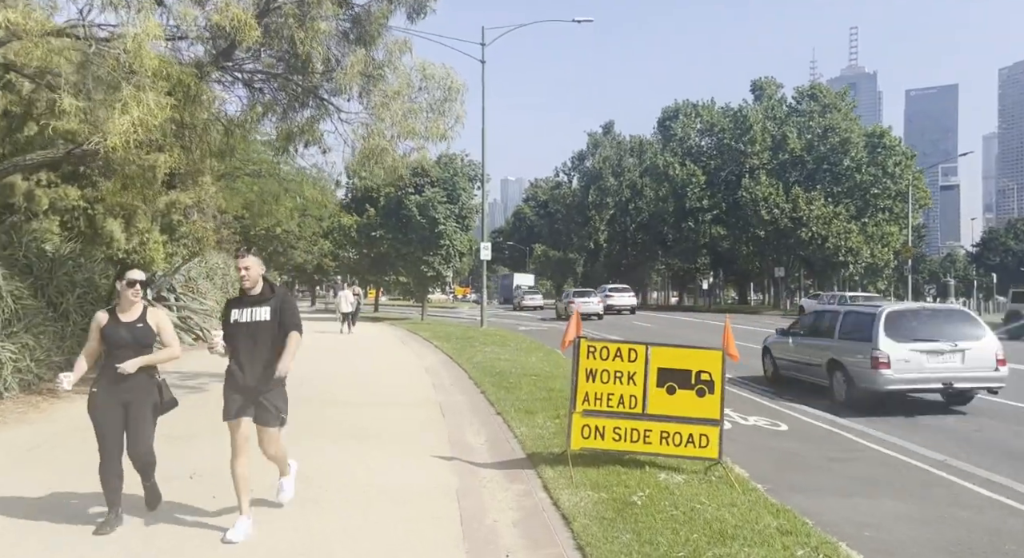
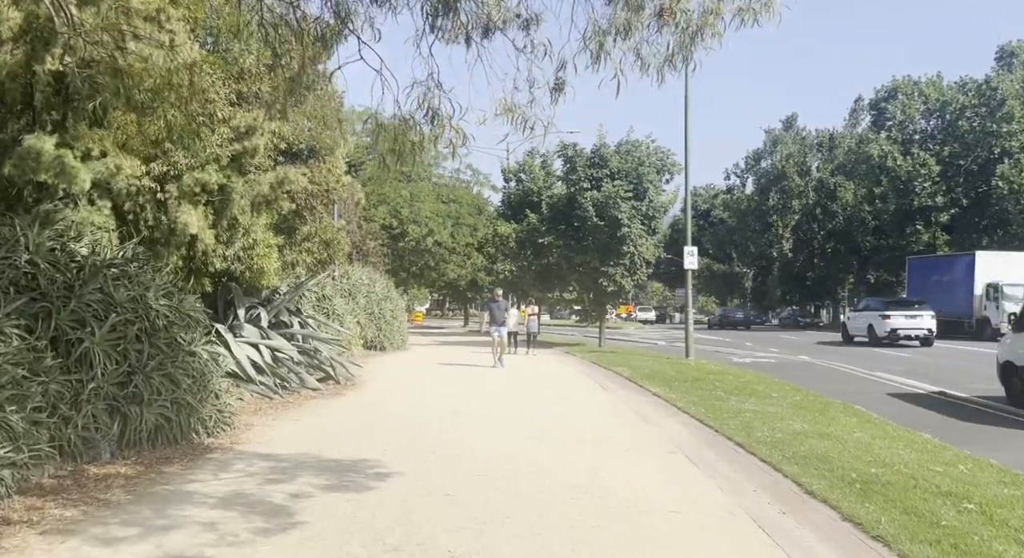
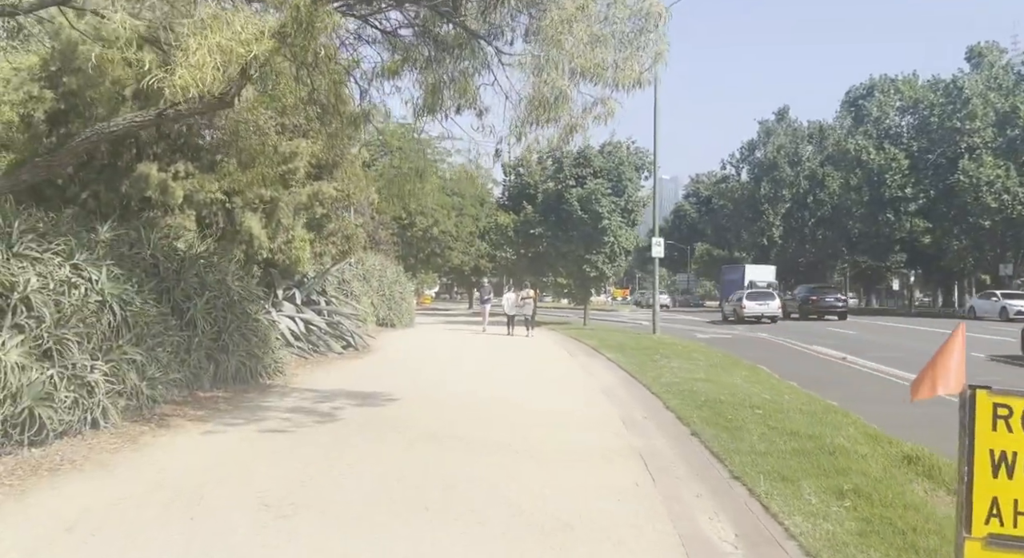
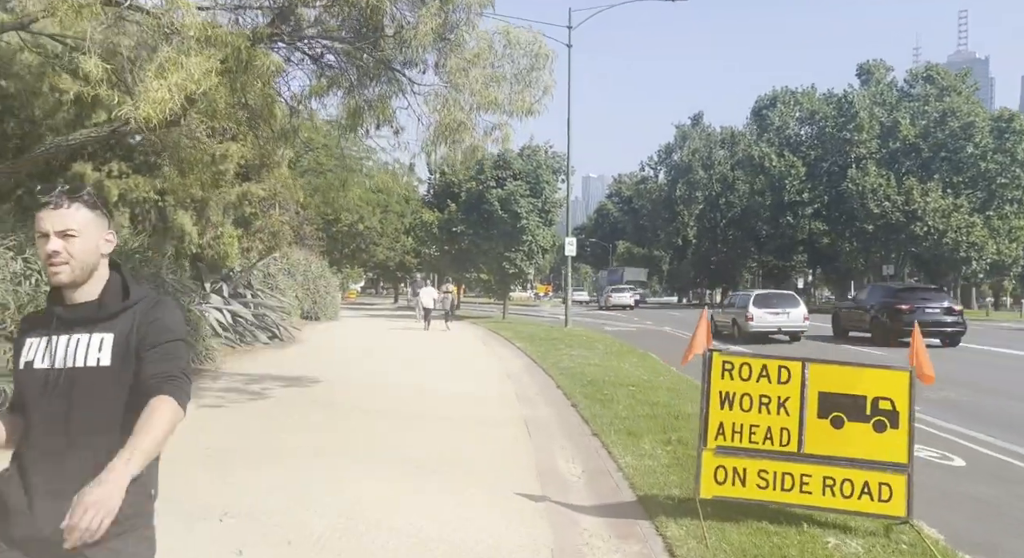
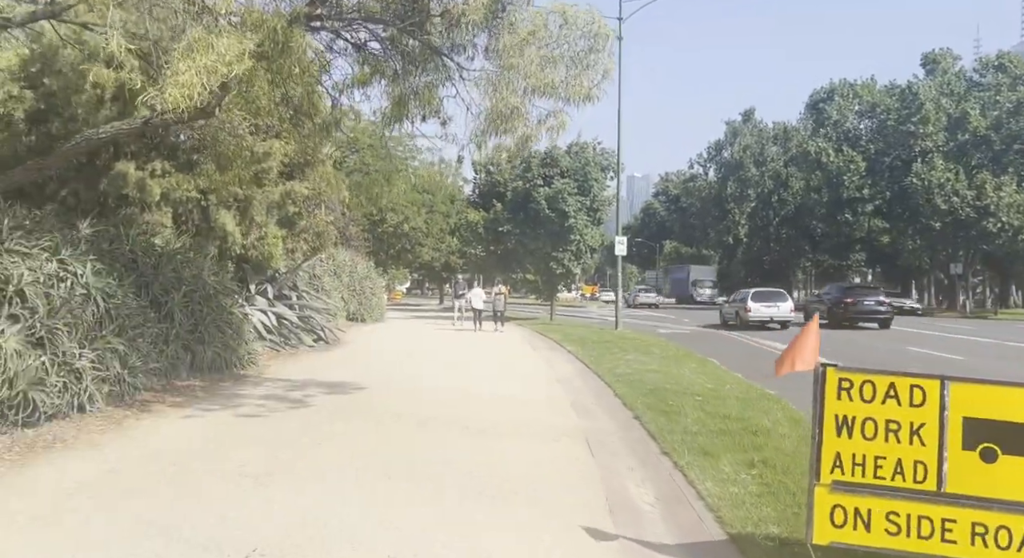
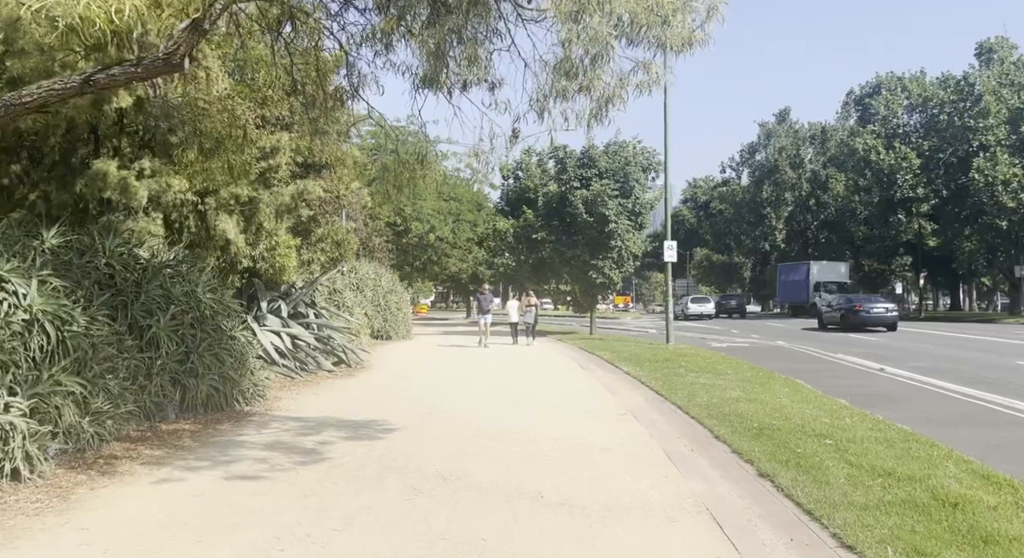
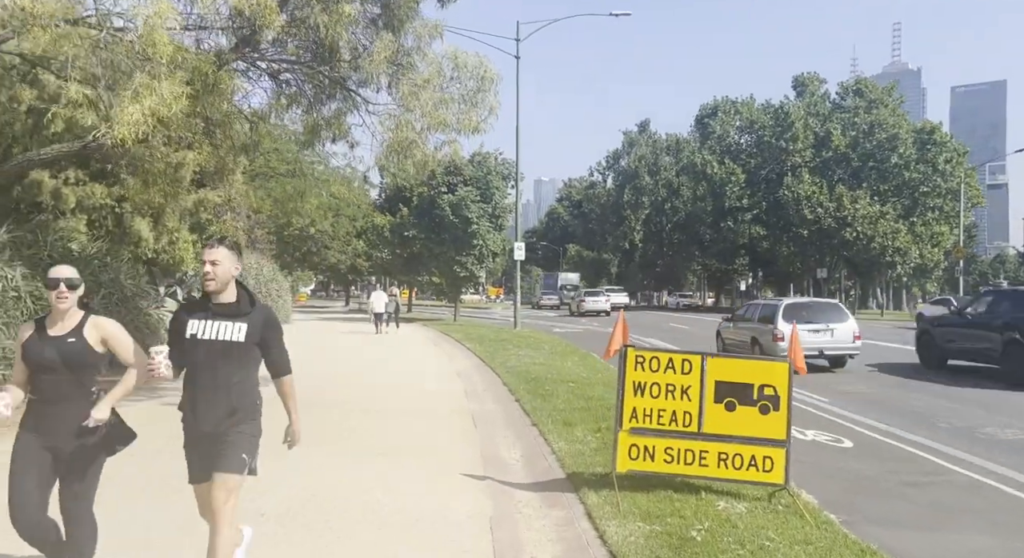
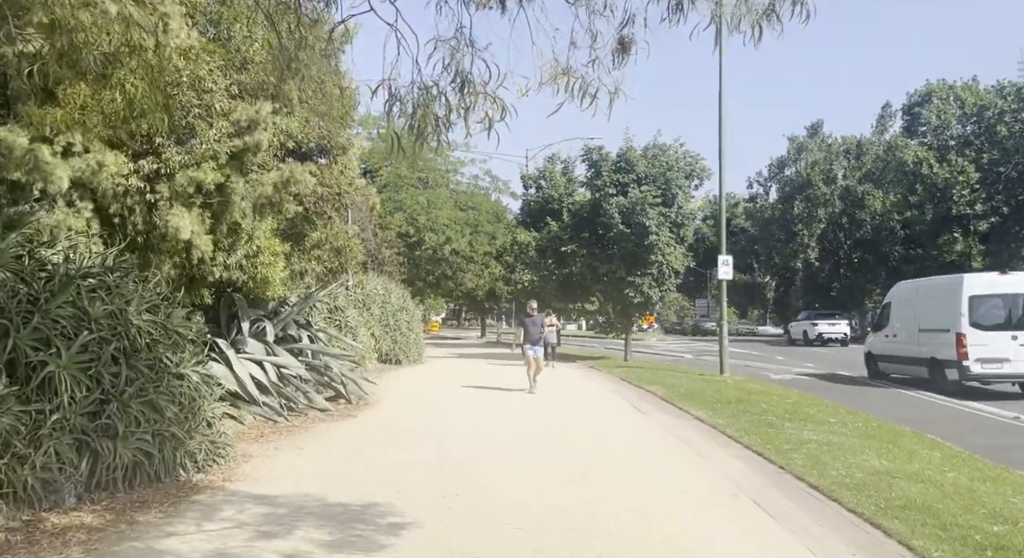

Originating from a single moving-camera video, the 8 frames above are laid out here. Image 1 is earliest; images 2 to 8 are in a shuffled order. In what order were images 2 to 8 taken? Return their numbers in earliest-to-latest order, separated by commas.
7, 4, 5, 3, 6, 2, 8
